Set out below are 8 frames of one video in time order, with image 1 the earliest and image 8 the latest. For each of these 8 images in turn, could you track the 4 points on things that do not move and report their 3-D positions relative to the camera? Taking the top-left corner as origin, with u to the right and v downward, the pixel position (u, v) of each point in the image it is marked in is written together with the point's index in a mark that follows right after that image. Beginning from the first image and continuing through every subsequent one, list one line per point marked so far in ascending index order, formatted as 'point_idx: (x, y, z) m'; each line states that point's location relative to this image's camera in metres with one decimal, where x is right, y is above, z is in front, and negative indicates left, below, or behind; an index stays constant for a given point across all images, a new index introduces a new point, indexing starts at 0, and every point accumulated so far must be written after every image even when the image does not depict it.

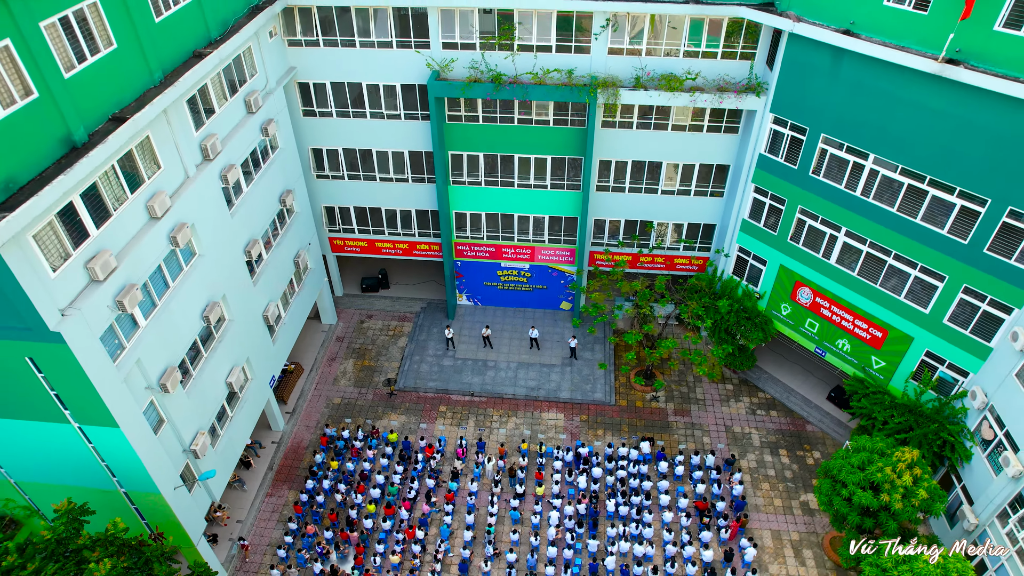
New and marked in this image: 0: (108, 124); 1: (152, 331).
0: (-9.6, +3.7, +15.5) m
1: (-9.4, -1.1, +17.0) m
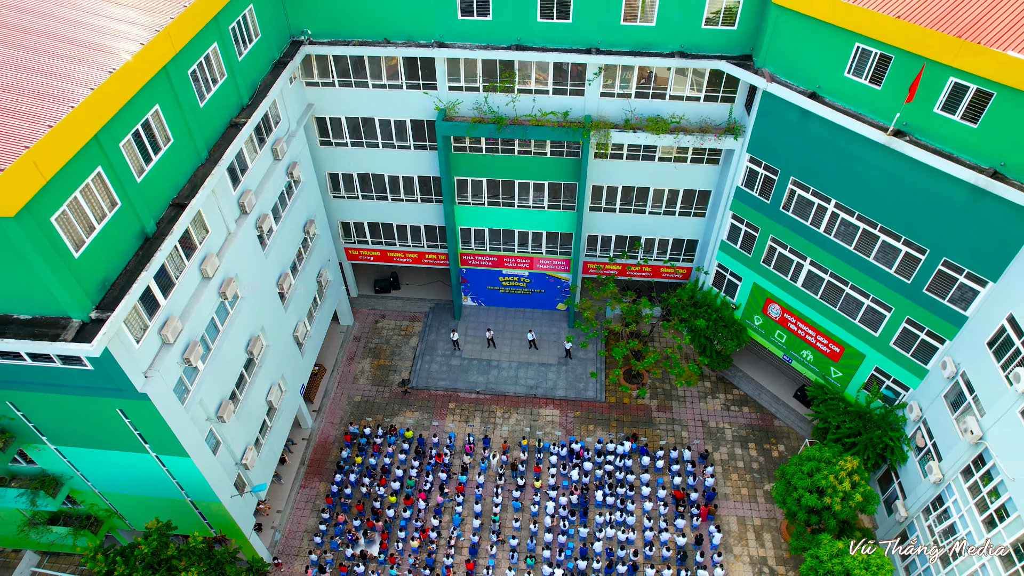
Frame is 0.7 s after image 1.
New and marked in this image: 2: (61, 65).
0: (-9.6, +2.1, +18.2) m
1: (-9.4, -2.6, +20.2) m
2: (-10.8, +5.2, +15.6) m
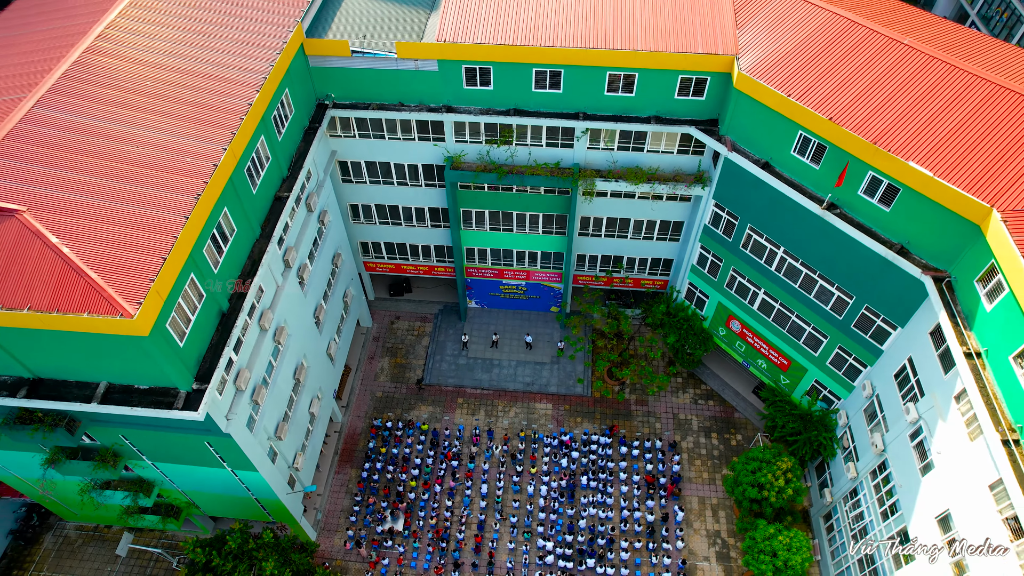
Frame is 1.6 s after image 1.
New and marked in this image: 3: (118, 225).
0: (-9.6, 0.0, +22.7) m
1: (-9.4, -4.4, +25.2) m
2: (-10.9, +2.8, +19.9) m
3: (-11.3, +1.7, +18.8) m
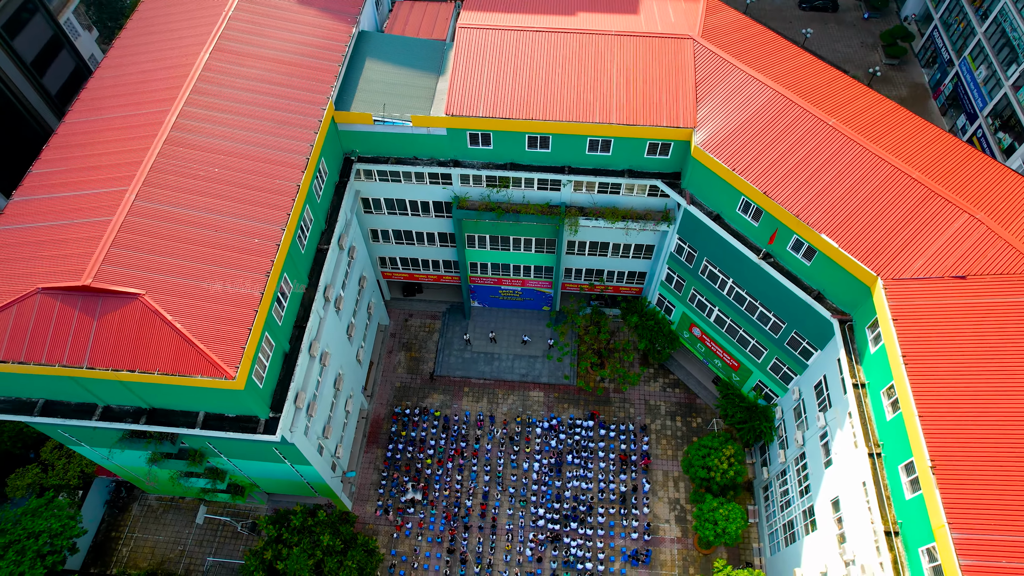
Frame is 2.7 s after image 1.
0: (-9.7, -1.9, +29.0) m
1: (-9.5, -6.1, +31.9) m
2: (-11.0, +0.7, +25.8) m
3: (-11.4, -0.6, +24.9) m
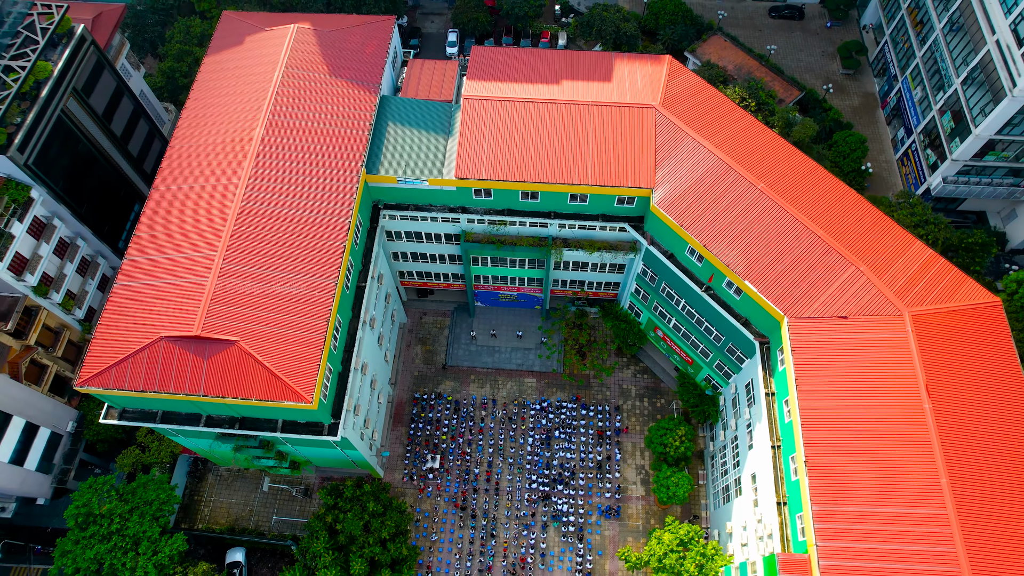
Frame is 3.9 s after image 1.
0: (-9.8, -3.8, +37.9) m
1: (-9.6, -7.7, +41.2) m
2: (-11.1, -1.6, +34.5) m
3: (-11.5, -2.9, +33.8) m
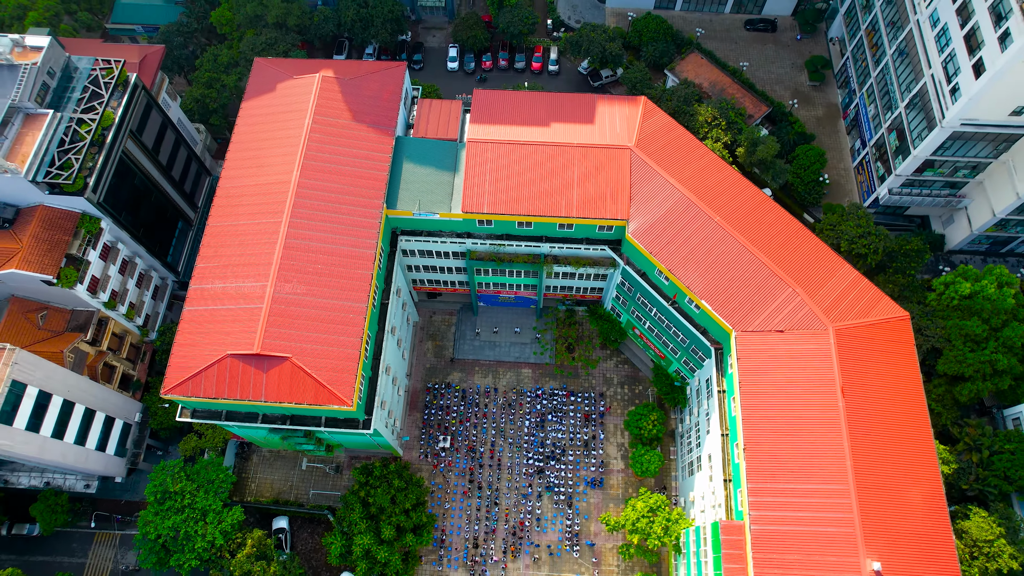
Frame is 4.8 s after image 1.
0: (-9.9, -5.2, +46.0) m
1: (-9.6, -8.8, +49.5) m
2: (-11.2, -3.1, +42.5) m
3: (-11.6, -4.5, +41.8) m
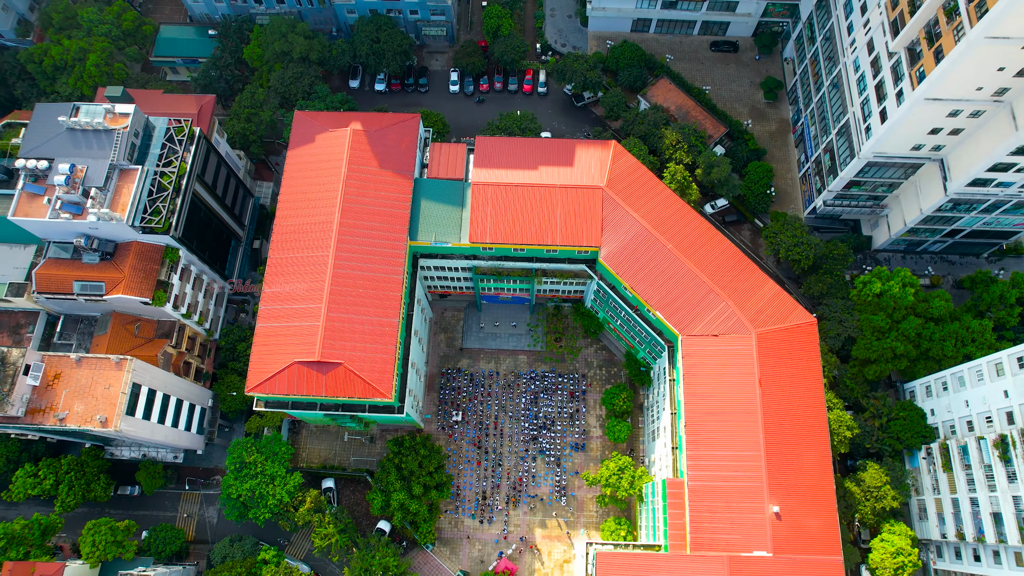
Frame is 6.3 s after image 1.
0: (-10.0, -6.6, +59.1) m
1: (-9.7, -10.0, +62.9) m
2: (-11.3, -4.9, +55.5) m
3: (-11.7, -6.3, +54.9) m
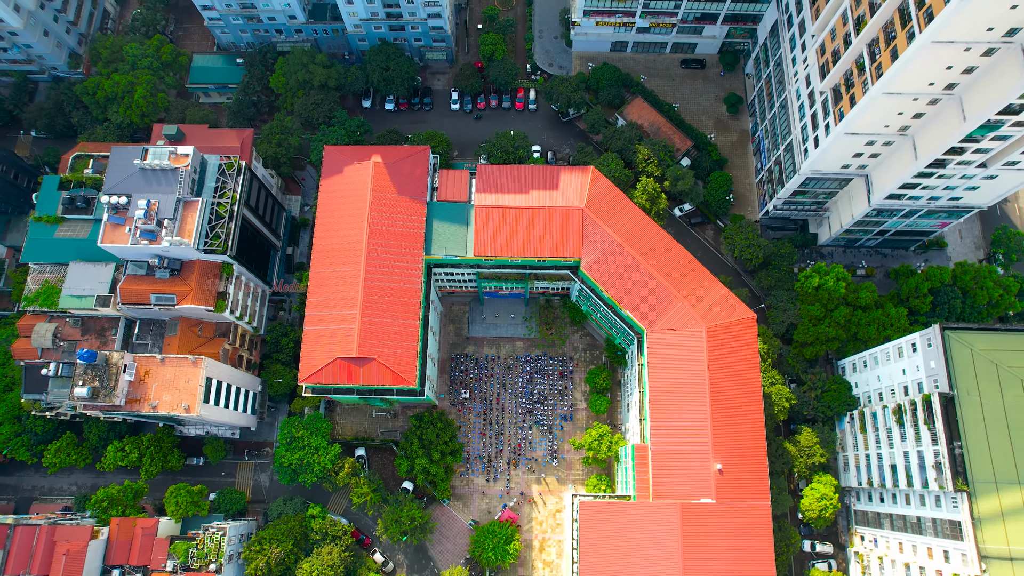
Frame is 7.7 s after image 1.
0: (-10.2, -7.2, +72.6) m
1: (-9.8, -10.4, +76.5) m
2: (-11.5, -5.7, +68.8) m
3: (-11.8, -7.2, +68.3) m
